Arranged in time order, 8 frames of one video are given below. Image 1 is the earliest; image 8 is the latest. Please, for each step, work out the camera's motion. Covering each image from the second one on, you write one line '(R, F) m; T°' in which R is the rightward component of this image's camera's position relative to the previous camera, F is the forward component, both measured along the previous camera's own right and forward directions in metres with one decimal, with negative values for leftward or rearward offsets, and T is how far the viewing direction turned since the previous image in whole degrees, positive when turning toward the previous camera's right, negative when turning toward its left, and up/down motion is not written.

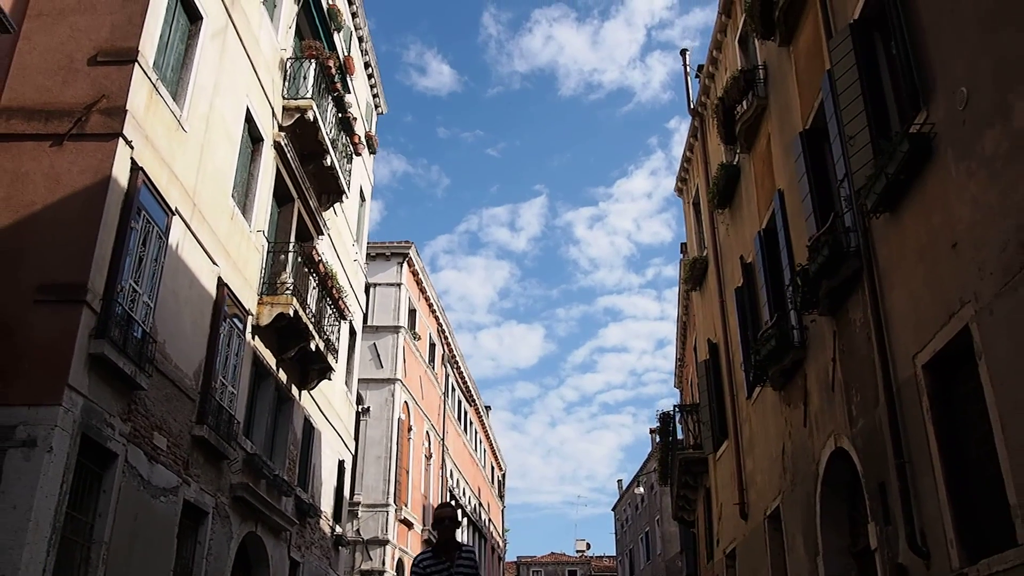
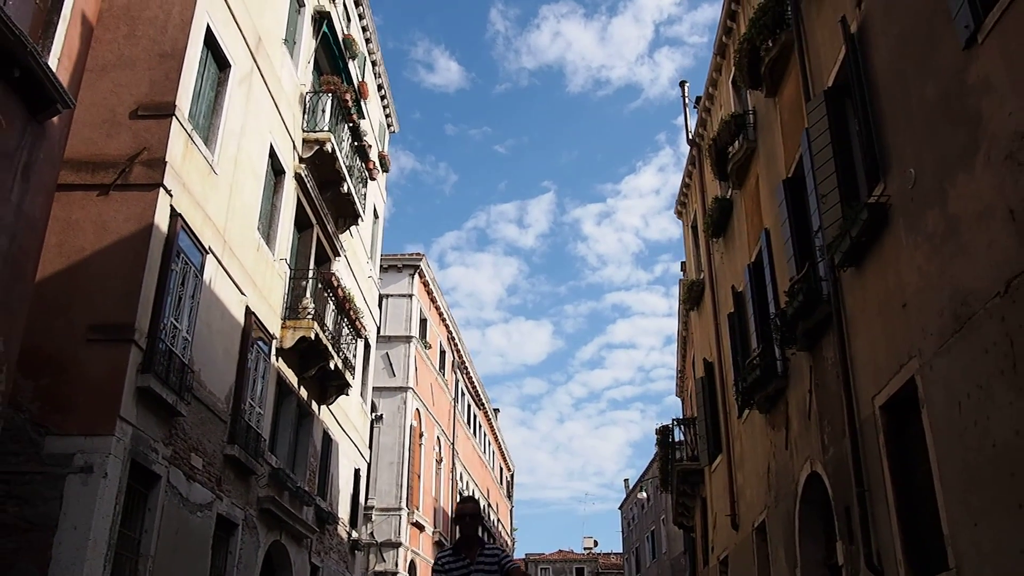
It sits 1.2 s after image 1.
(0.0, -0.9) m; -1°
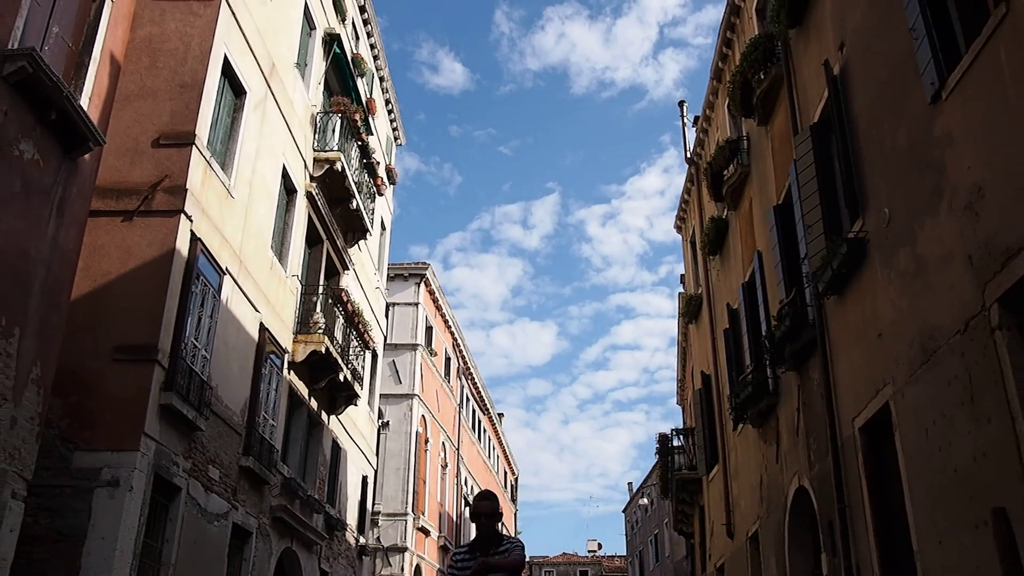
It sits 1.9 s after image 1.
(0.0, -0.5) m; 0°
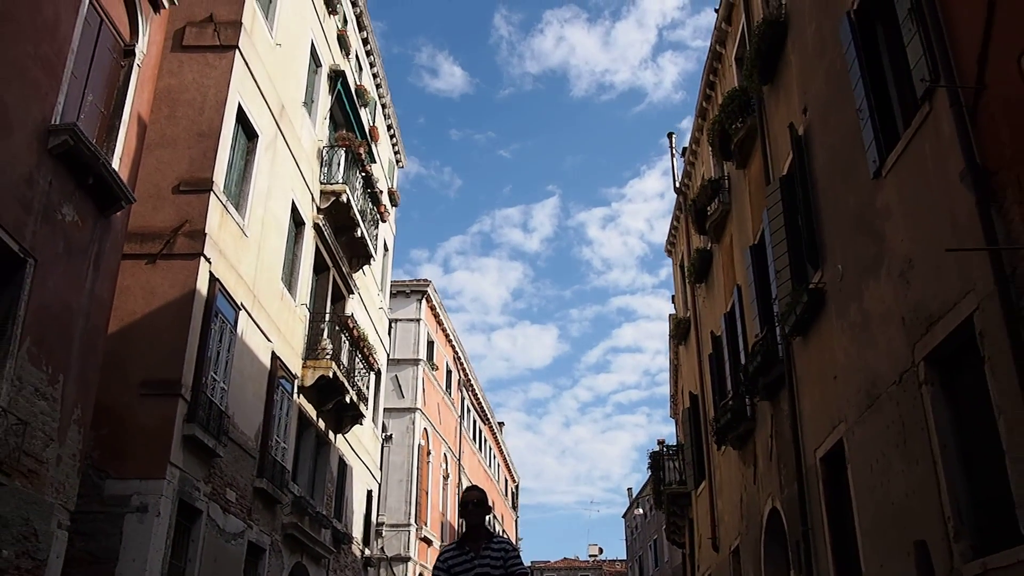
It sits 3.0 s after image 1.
(+0.1, -0.8) m; 0°
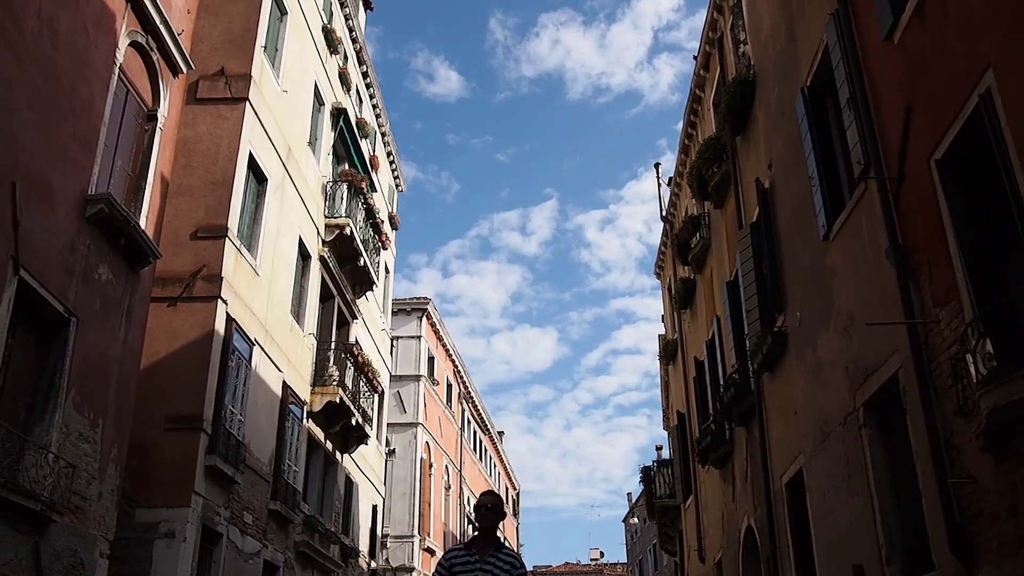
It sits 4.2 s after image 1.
(+0.1, -0.9) m; 0°
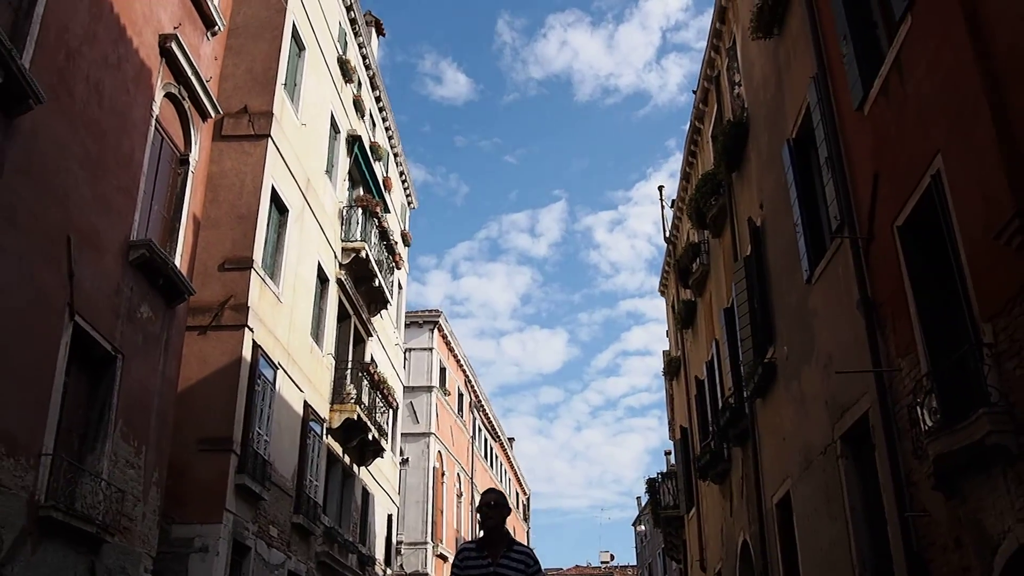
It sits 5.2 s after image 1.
(0.0, -0.8) m; -1°
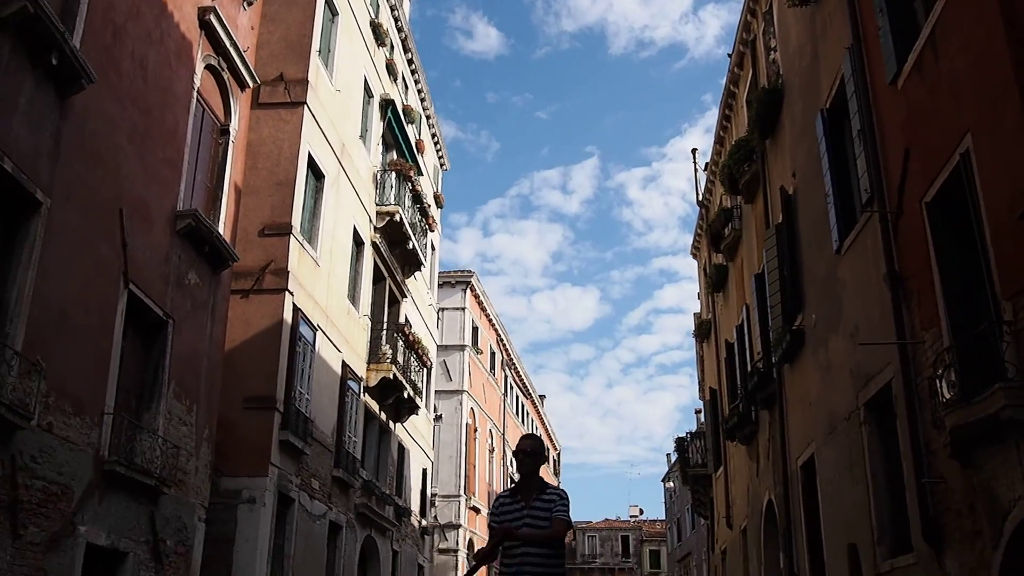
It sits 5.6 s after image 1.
(0.0, -0.3) m; -2°
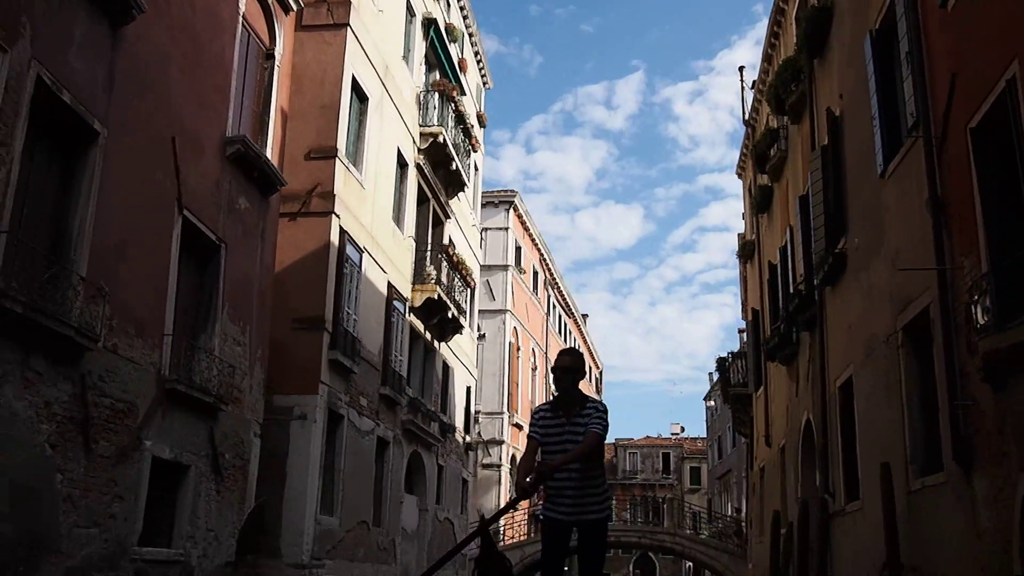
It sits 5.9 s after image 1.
(0.0, -0.2) m; -3°
